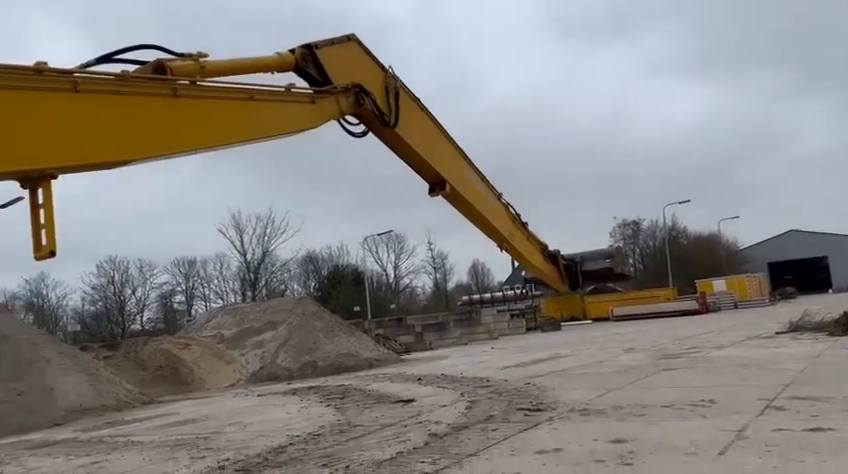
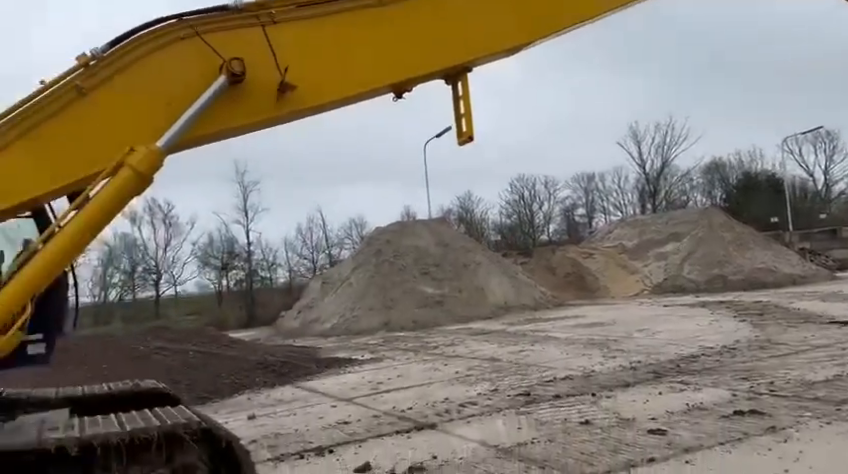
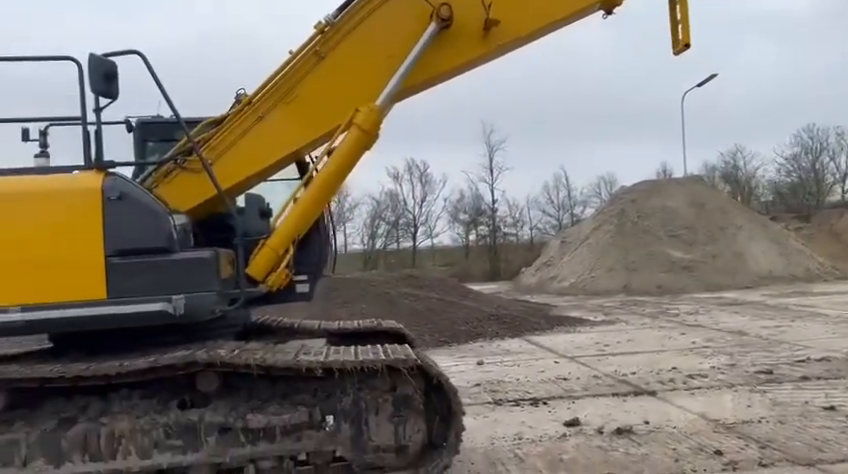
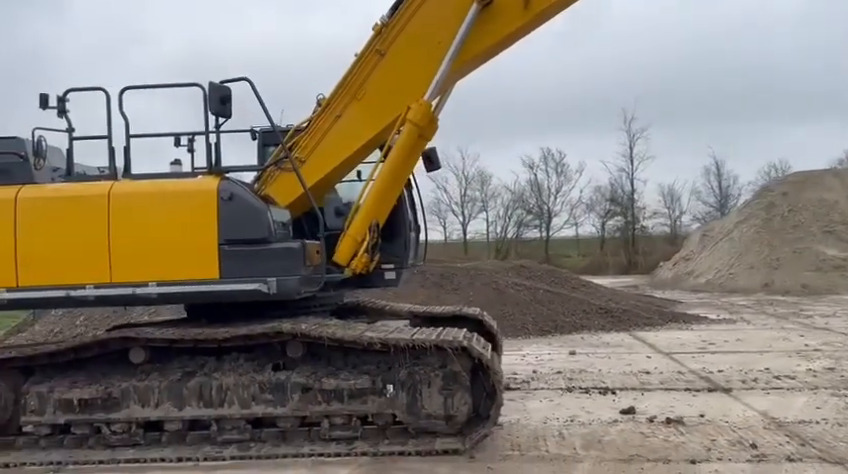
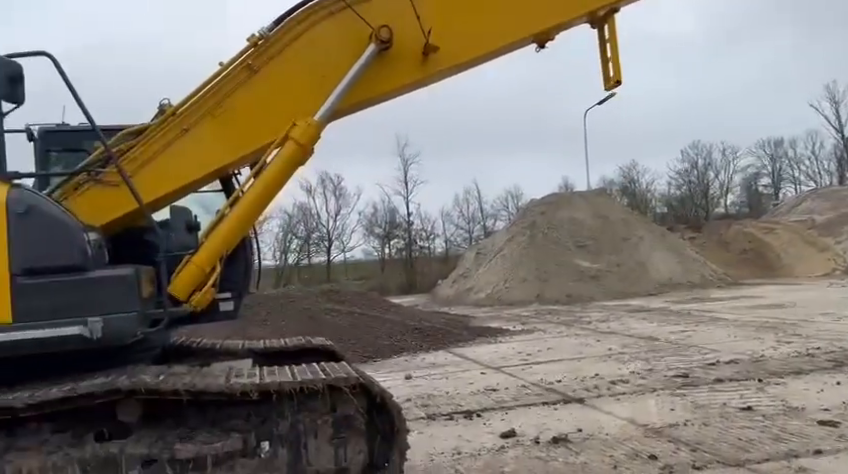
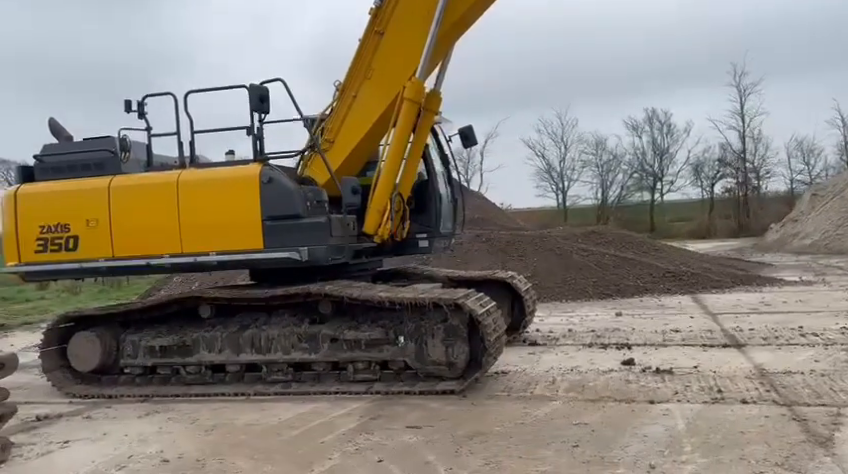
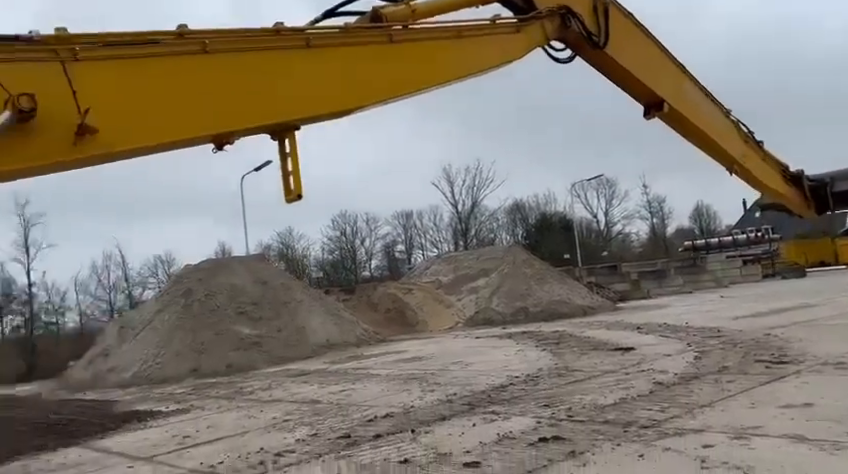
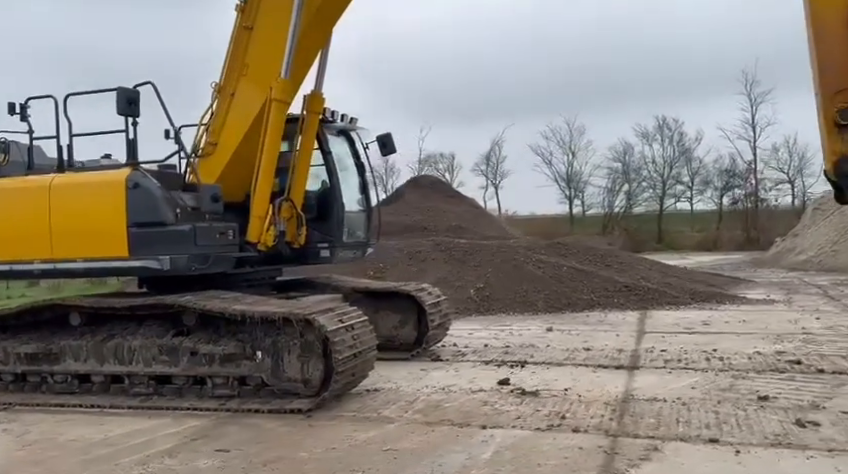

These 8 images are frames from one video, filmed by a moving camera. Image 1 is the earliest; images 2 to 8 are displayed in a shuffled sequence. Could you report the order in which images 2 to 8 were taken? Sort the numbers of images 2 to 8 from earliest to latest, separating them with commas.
7, 2, 5, 3, 4, 6, 8
